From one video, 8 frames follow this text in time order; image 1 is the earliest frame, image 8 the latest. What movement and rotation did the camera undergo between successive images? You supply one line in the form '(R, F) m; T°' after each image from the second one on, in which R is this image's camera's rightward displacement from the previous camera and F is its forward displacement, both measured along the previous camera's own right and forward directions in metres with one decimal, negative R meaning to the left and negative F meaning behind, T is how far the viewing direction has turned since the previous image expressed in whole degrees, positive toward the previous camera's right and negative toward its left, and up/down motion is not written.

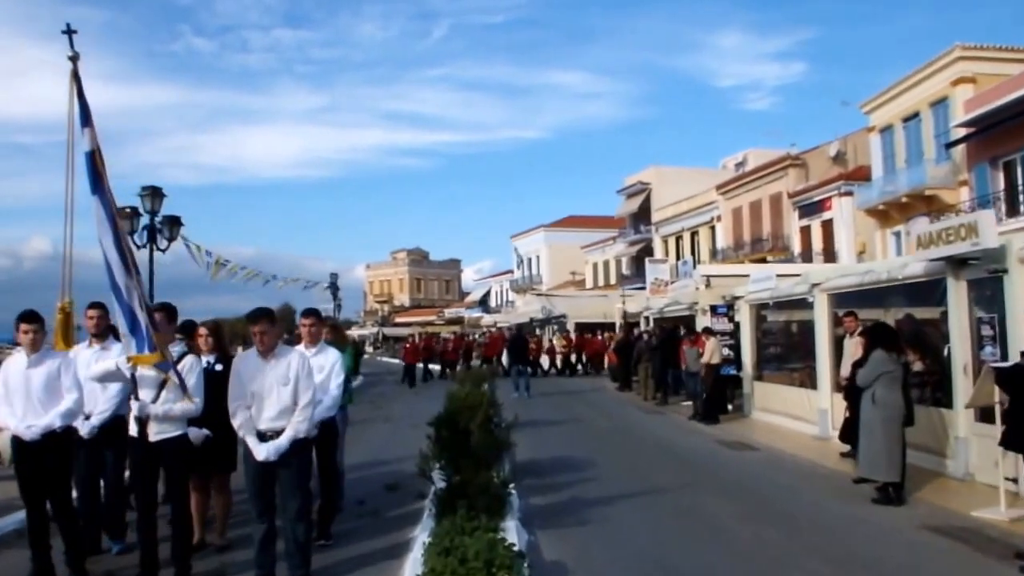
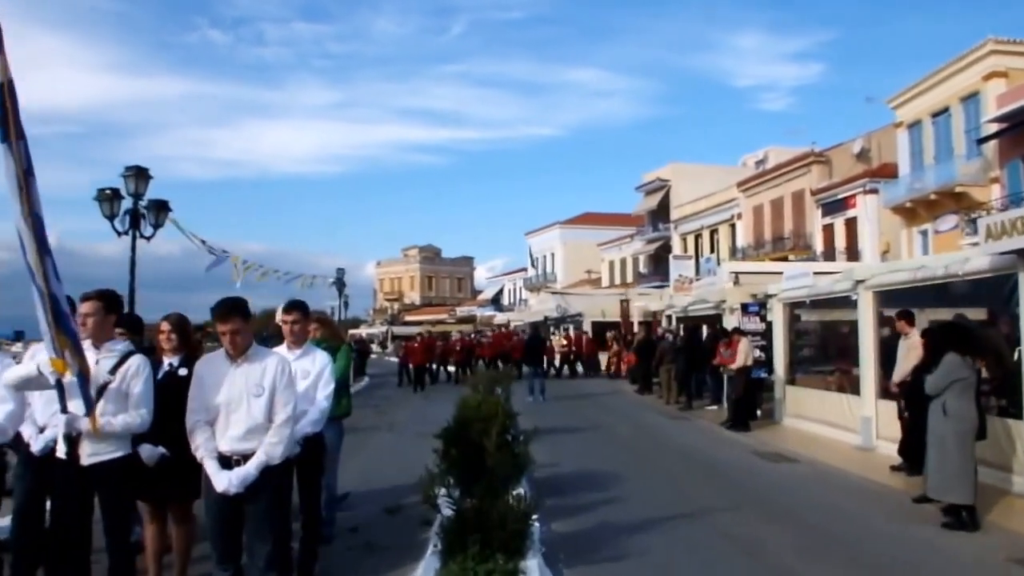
(-0.1, +1.2) m; -1°
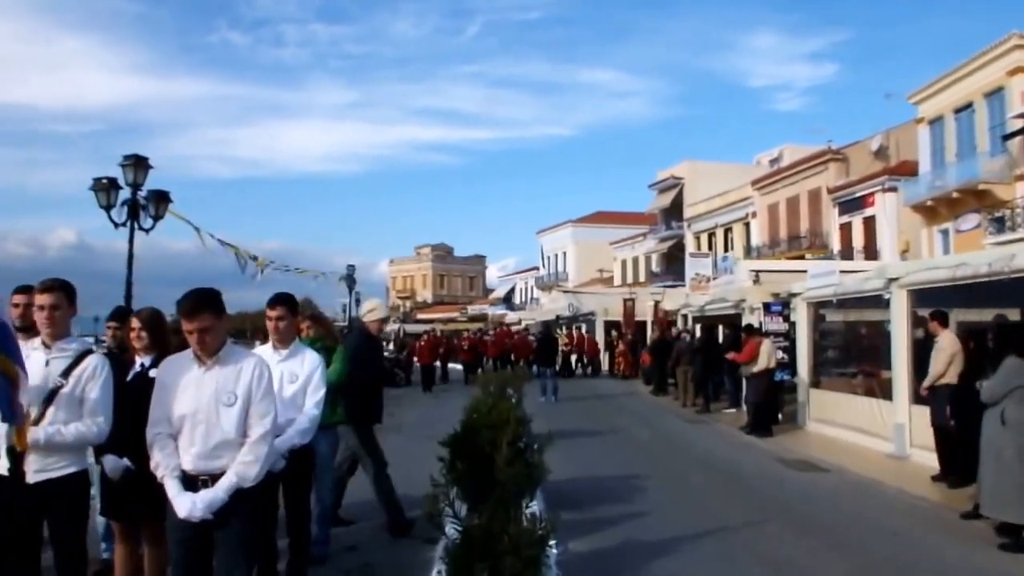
(0.0, +0.8) m; -1°
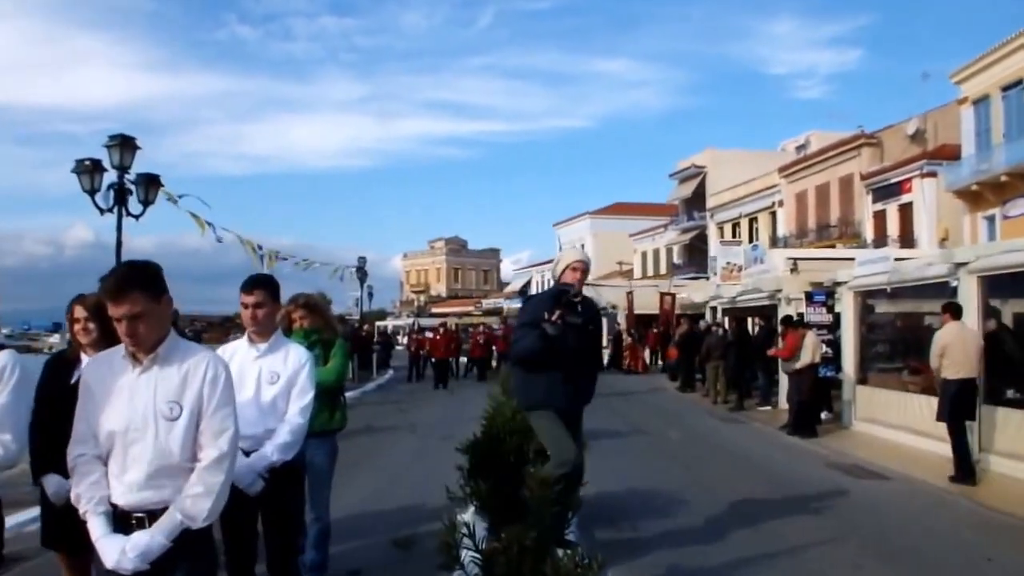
(-0.1, +1.3) m; -1°
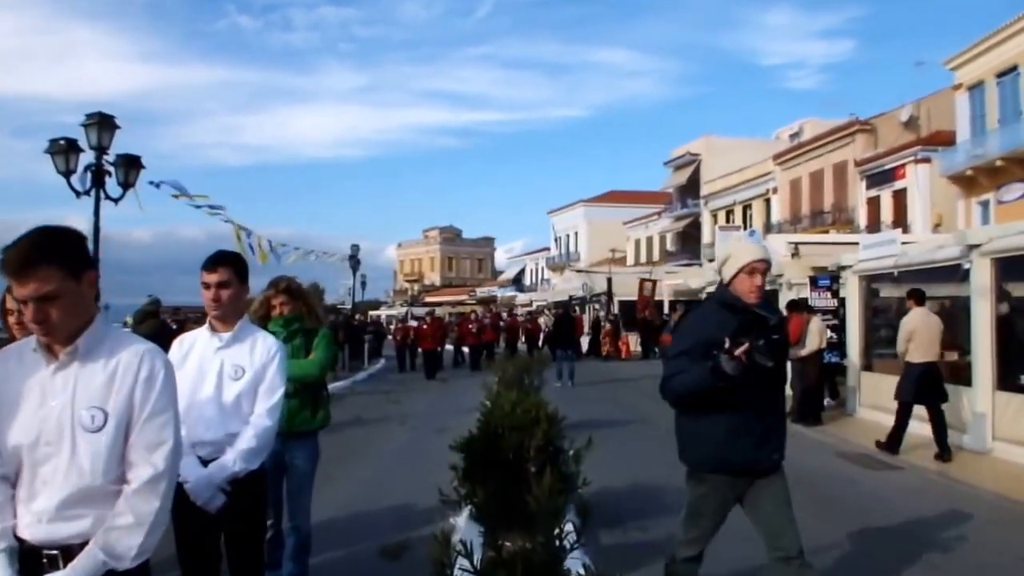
(0.0, +0.5) m; 0°
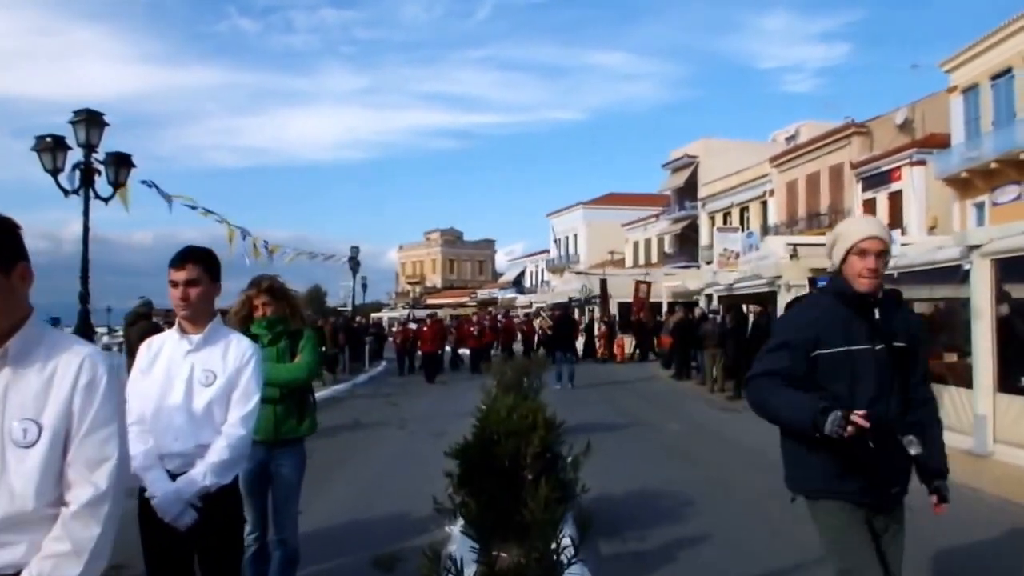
(0.0, +0.1) m; 0°
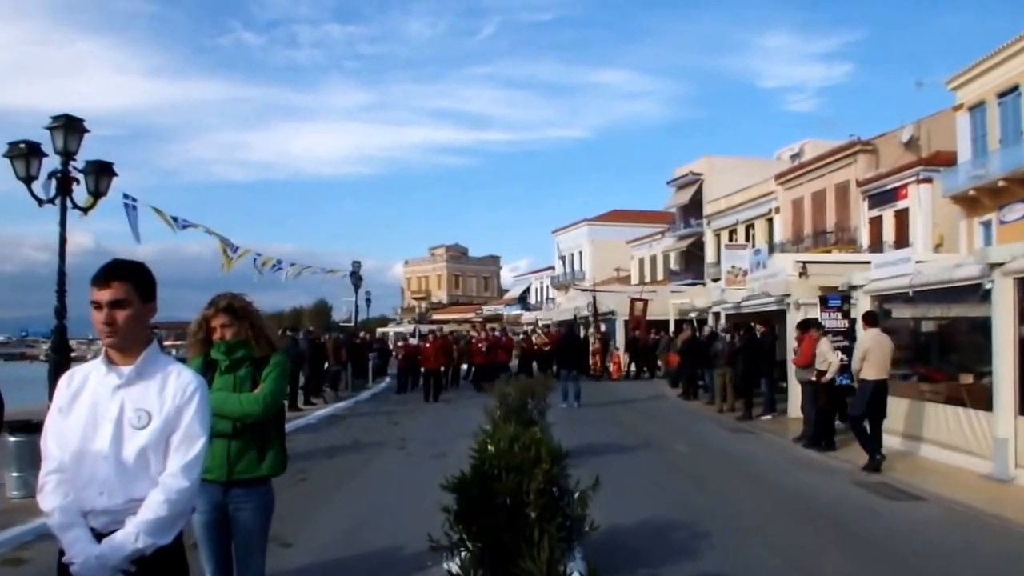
(0.0, +0.4) m; 0°
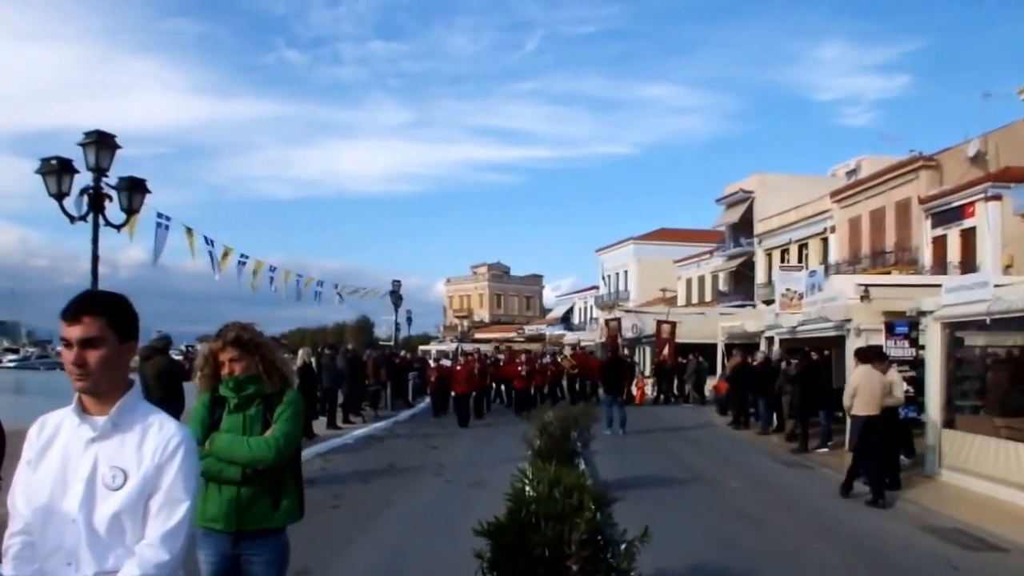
(0.0, +0.8) m; -2°
